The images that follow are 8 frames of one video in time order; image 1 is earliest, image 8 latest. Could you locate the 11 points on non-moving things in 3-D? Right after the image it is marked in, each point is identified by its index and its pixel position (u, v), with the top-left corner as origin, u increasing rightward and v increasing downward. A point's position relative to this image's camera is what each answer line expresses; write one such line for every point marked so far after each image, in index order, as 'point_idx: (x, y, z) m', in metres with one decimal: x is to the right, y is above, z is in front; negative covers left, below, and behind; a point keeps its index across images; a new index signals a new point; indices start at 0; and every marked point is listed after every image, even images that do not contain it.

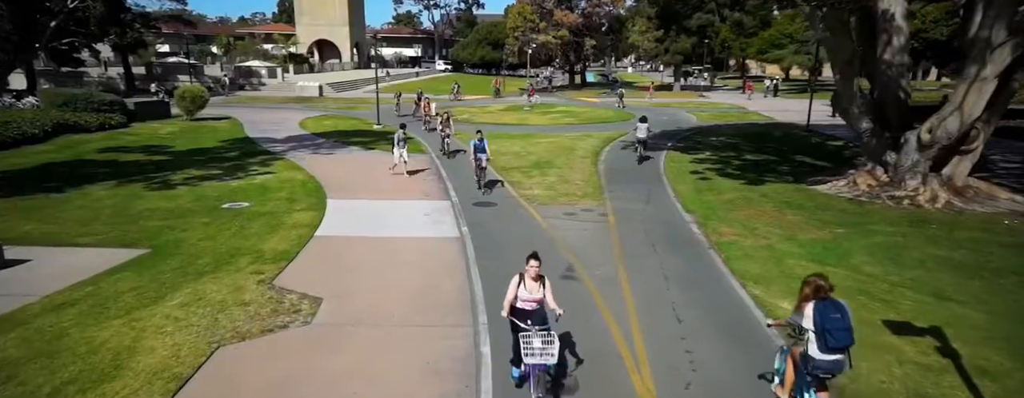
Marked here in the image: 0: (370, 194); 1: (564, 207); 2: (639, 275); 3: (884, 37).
0: (-4.7, +0.2, +17.0) m
1: (+1.6, -0.3, +15.9) m
2: (+2.6, -1.6, +10.6) m
3: (+10.4, +4.5, +14.6) m
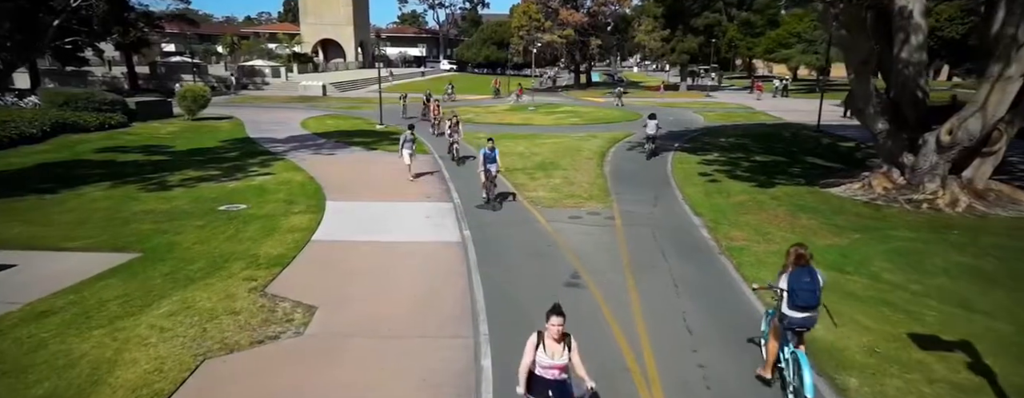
0: (-4.5, +0.1, +16.6) m
1: (+1.7, -0.3, +15.5) m
2: (+2.7, -1.7, +10.2) m
3: (+10.5, +4.4, +14.1) m
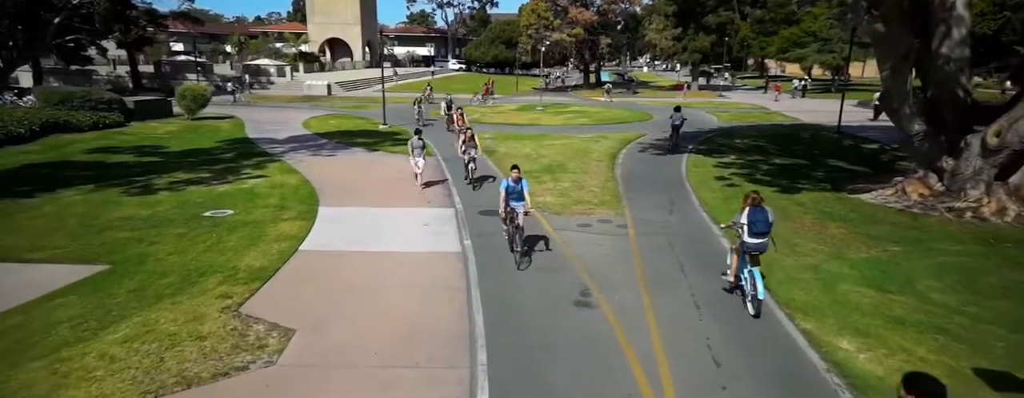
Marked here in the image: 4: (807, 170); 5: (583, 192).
0: (-4.4, 0.0, +15.7) m
1: (+1.8, -0.5, +14.5) m
2: (+2.7, -1.8, +9.2) m
3: (+10.6, +4.2, +12.9) m
4: (+11.1, +1.1, +19.5) m
5: (+2.3, +0.2, +17.1) m
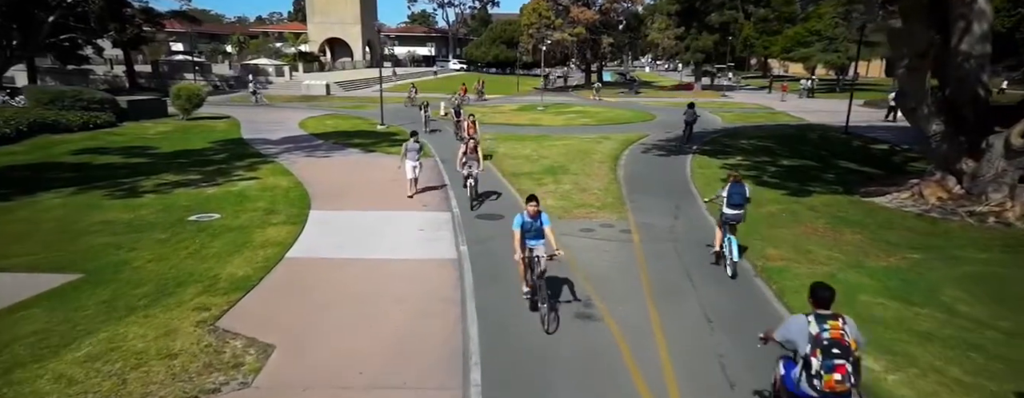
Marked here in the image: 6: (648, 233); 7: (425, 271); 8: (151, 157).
0: (-4.4, -0.1, +15.2) m
1: (+1.8, -0.6, +13.9) m
2: (+2.7, -1.9, +8.6) m
3: (+10.6, +4.1, +12.3) m
4: (+11.1, +1.0, +18.9) m
5: (+2.3, +0.1, +16.5) m
6: (+3.4, -0.9, +12.9) m
7: (-1.8, -1.4, +10.4) m
8: (-13.2, +1.5, +19.0) m
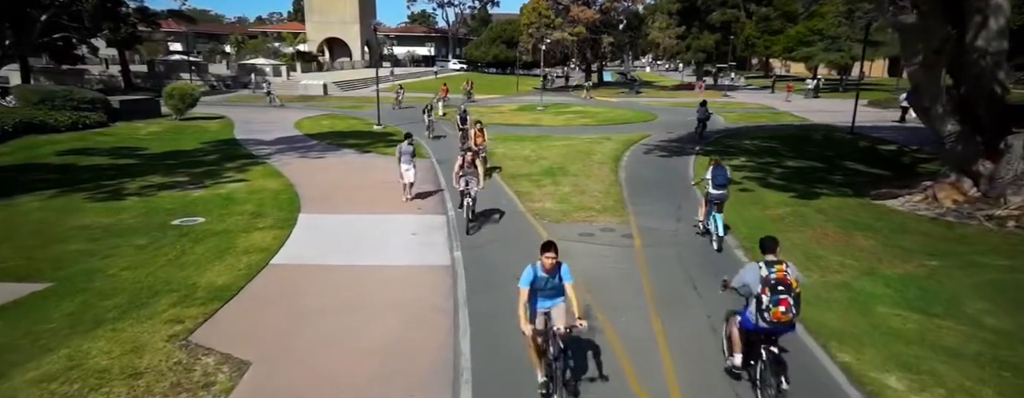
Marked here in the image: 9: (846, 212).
0: (-4.5, -0.2, +14.6) m
1: (+1.8, -0.7, +13.4) m
2: (+2.6, -2.0, +8.0) m
3: (+10.5, +4.1, +11.8) m
4: (+11.0, +0.9, +18.4) m
5: (+2.2, 0.0, +16.0) m
6: (+3.3, -0.9, +12.4) m
7: (-1.8, -1.5, +9.9) m
8: (-13.3, +1.5, +18.5) m
9: (+8.5, -0.3, +13.3) m
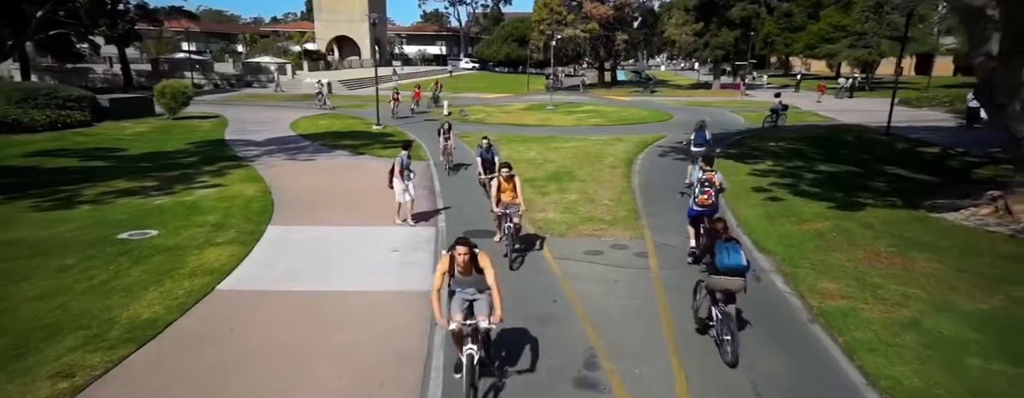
0: (-4.5, -0.4, +13.1) m
1: (+1.7, -0.9, +11.7) m
2: (+2.4, -2.2, +6.3) m
3: (+10.5, +3.8, +9.8) m
4: (+11.1, +0.6, +16.4) m
5: (+2.2, -0.2, +14.2) m
6: (+3.2, -1.2, +10.6) m
7: (-2.0, -1.7, +8.3) m
8: (-13.2, +1.3, +17.2) m
9: (+8.4, -0.6, +11.4) m
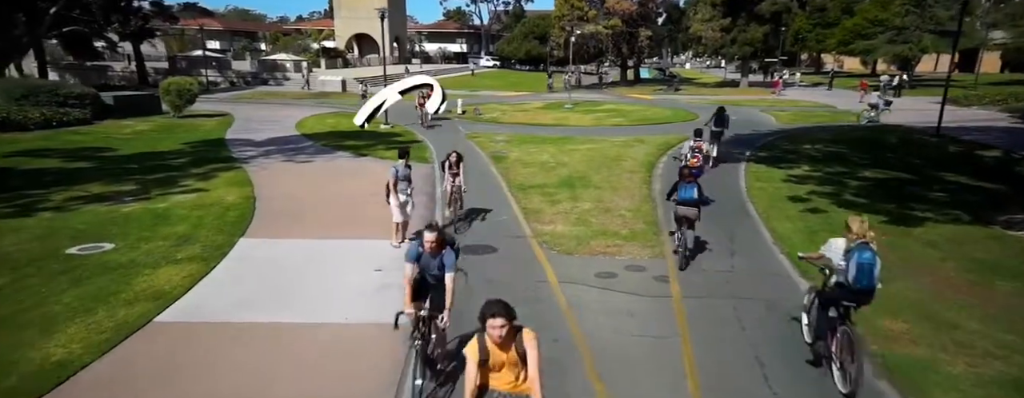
0: (-4.4, -0.6, +11.8) m
1: (+1.7, -1.2, +10.1) m
2: (+2.2, -2.5, +4.7) m
3: (+10.4, +3.4, +7.9) m
4: (+11.3, +0.3, +14.5) m
5: (+2.4, -0.5, +12.7) m
6: (+3.2, -1.5, +9.0) m
7: (-2.1, -2.0, +6.9) m
8: (-12.9, +1.2, +16.2) m
9: (+8.4, -0.9, +9.5) m
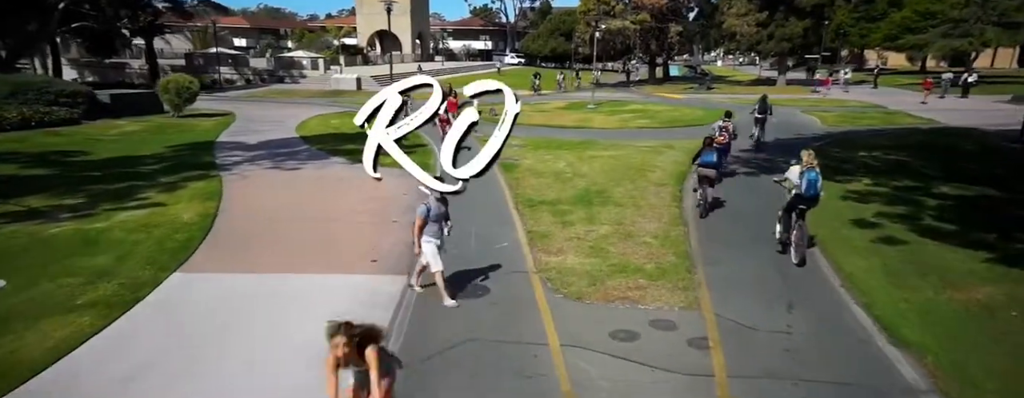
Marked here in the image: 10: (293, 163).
0: (-4.5, -1.0, +9.8) m
1: (+1.6, -1.7, +7.8) m
2: (+1.8, -3.0, +2.4) m
3: (+10.2, +2.8, +5.2) m
4: (+11.4, -0.3, +11.7) m
5: (+2.4, -0.9, +10.4) m
6: (+3.0, -2.0, +6.6) m
7: (-2.4, -2.4, +4.8) m
8: (-12.7, +0.9, +14.7) m
9: (+8.3, -1.5, +6.9) m
10: (-7.4, +1.2, +17.7) m
